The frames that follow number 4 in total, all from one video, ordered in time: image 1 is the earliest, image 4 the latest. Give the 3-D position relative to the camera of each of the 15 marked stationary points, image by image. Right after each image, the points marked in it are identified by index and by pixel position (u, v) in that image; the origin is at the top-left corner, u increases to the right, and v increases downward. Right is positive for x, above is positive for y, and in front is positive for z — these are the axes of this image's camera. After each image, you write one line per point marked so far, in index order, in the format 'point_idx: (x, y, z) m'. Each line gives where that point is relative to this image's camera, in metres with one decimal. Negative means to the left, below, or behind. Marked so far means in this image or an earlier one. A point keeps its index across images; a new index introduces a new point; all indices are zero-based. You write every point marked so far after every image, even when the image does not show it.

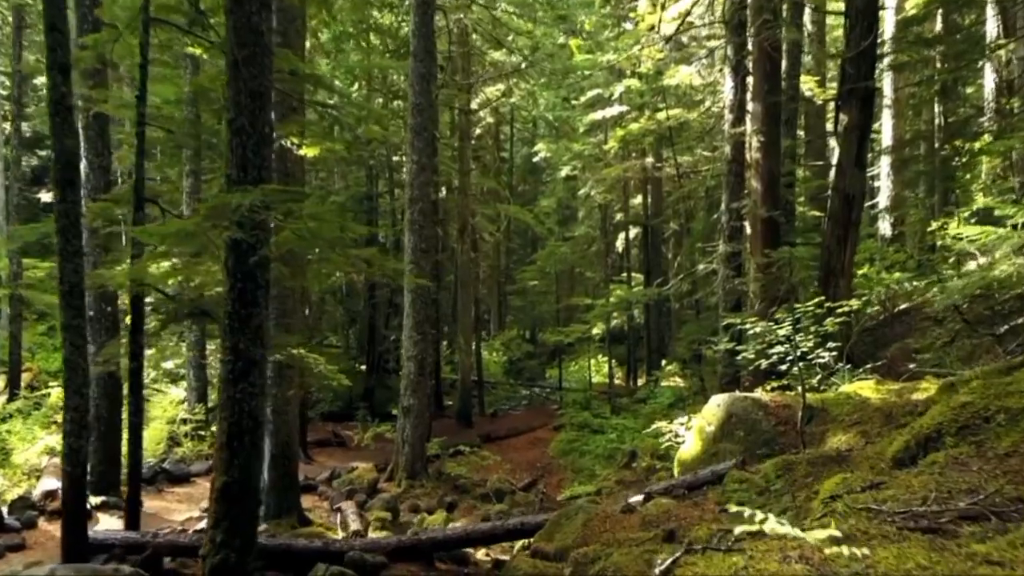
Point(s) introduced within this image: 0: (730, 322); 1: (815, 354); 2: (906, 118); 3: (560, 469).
0: (+2.6, -0.4, +9.2) m
1: (+3.1, -0.7, +7.9) m
2: (+10.0, +4.3, +19.4) m
3: (+1.0, -3.7, +15.7) m
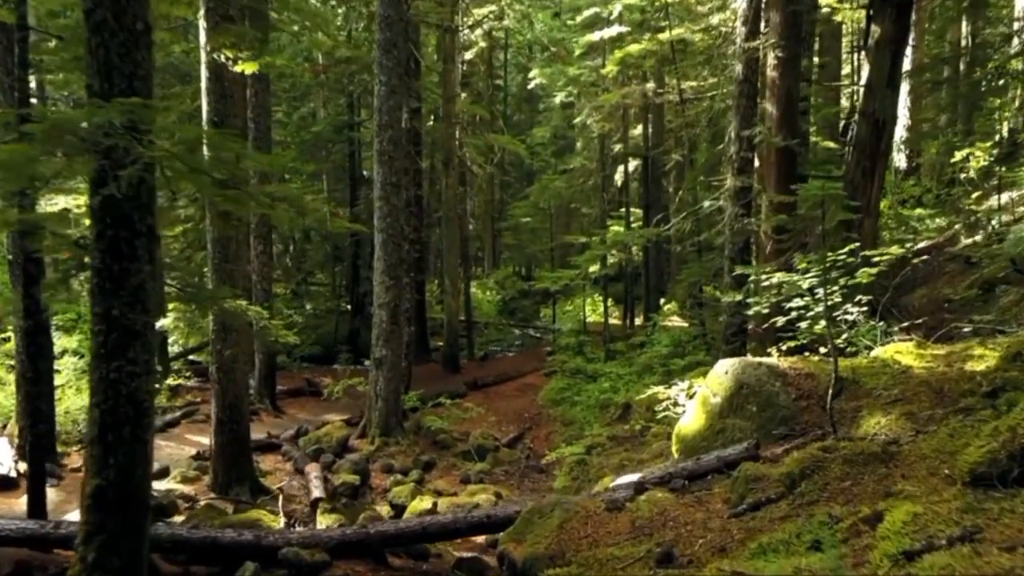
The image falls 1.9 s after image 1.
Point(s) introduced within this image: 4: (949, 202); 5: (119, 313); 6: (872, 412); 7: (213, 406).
0: (+2.3, +0.2, +7.9) m
1: (+2.9, -0.2, +6.6) m
2: (+9.7, +5.8, +17.7) m
3: (+0.7, -2.5, +14.6) m
4: (+8.1, +1.6, +14.1) m
5: (-2.3, -0.1, +4.4) m
6: (+2.5, -0.9, +5.3) m
7: (-3.5, -1.4, +9.1) m
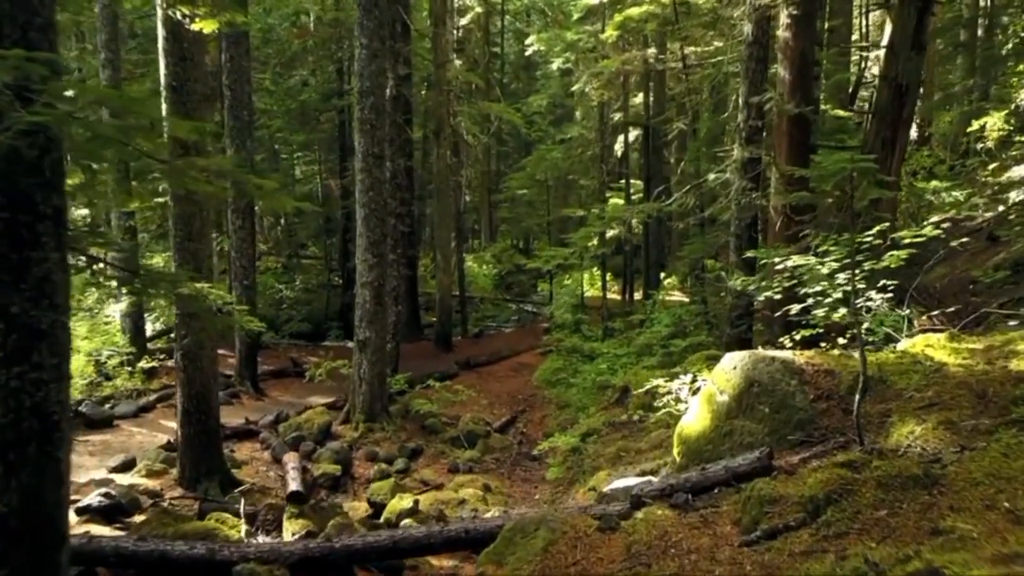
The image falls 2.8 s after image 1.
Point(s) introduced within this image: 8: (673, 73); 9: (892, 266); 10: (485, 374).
0: (+2.2, +0.4, +7.2) m
1: (+2.7, -0.1, +5.9) m
2: (+9.6, +6.3, +16.8) m
3: (+0.6, -2.1, +14.0) m
4: (+7.9, +2.0, +13.4) m
5: (-2.4, -0.1, +3.7) m
6: (+2.4, -0.8, +4.6) m
7: (-3.7, -1.2, +8.4) m
8: (+4.1, +5.5, +19.6) m
9: (+2.7, +0.2, +5.5) m
10: (-0.6, -1.8, +16.3) m
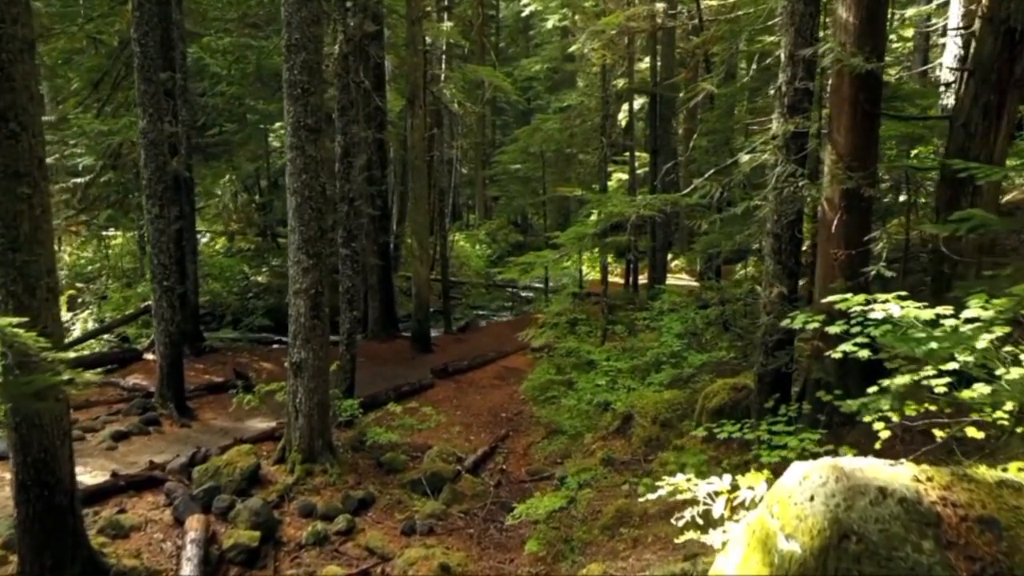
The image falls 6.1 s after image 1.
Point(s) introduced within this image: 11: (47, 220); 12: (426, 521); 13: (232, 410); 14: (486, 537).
0: (+1.9, +0.1, +4.8) m
1: (+2.4, -0.4, +3.6) m
2: (+9.3, +6.4, +14.1) m
3: (+0.3, -2.1, +11.7) m
4: (+7.6, +1.9, +10.9) m
5: (-2.7, -0.5, +1.4) m
6: (+2.0, -1.2, +2.3) m
7: (-4.0, -1.4, +6.1) m
8: (+3.8, +5.7, +17.0) m
9: (+2.3, -0.2, +3.1) m
10: (-0.9, -1.8, +14.0) m
11: (-3.6, +0.5, +6.1) m
12: (-0.9, -2.6, +8.5) m
13: (-4.2, -1.8, +11.5) m
14: (-0.3, -2.7, +8.3) m
